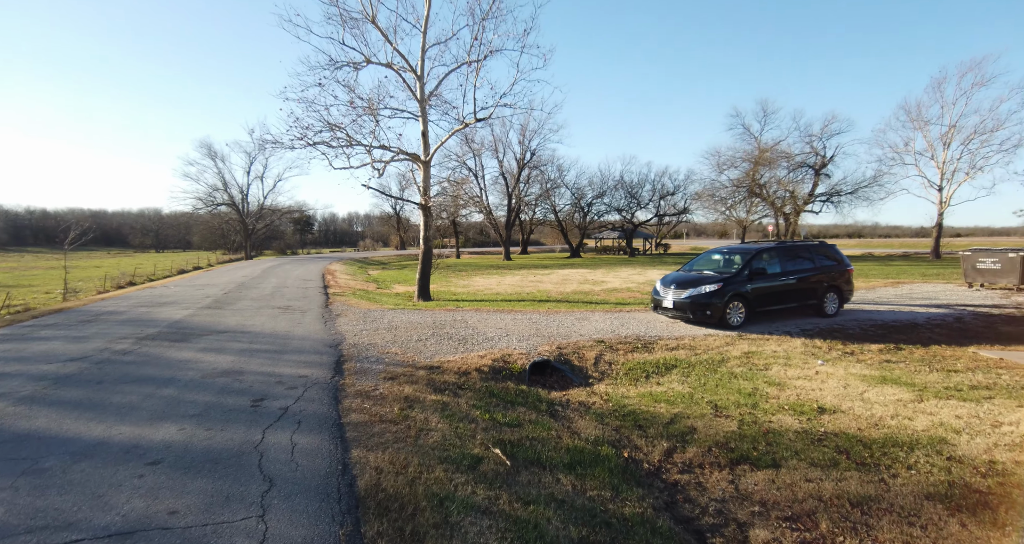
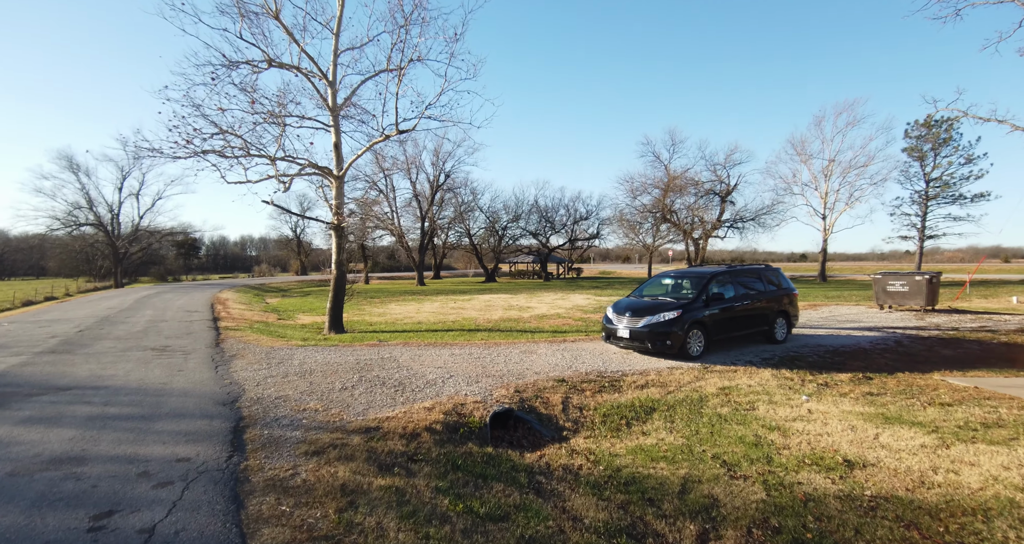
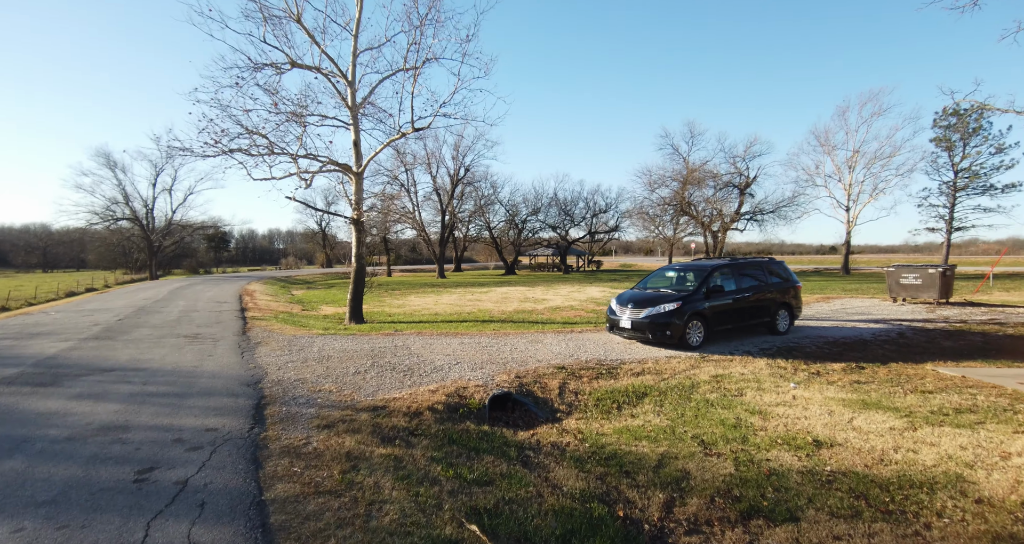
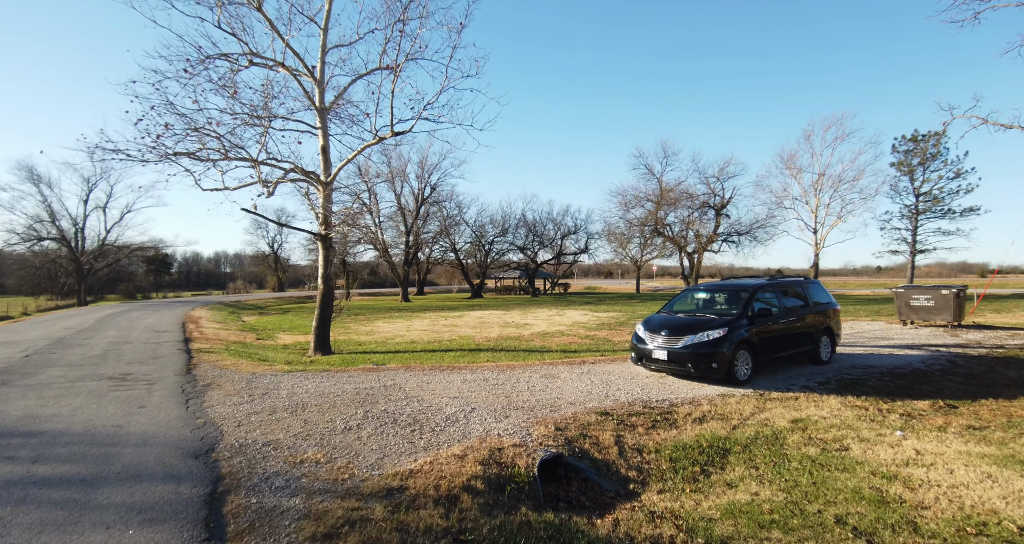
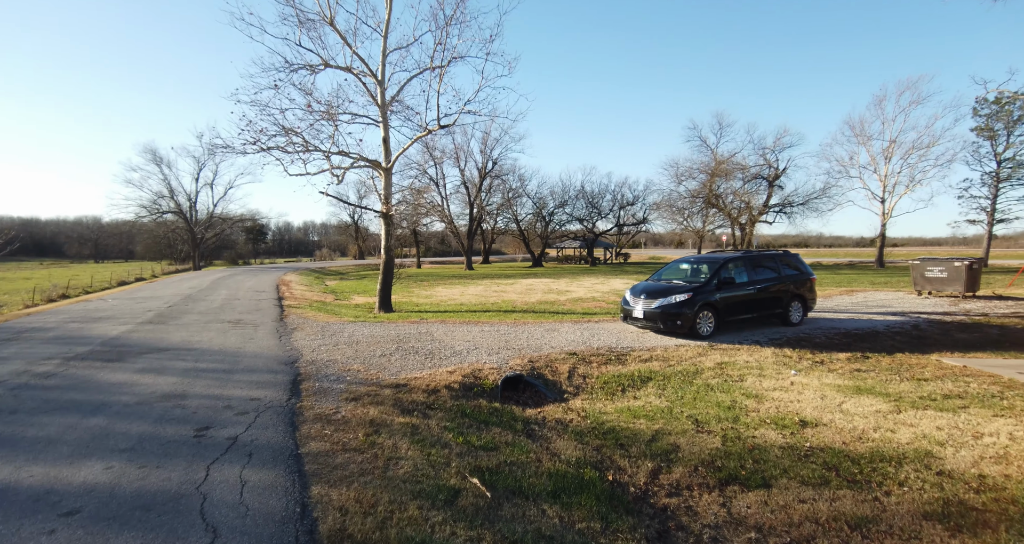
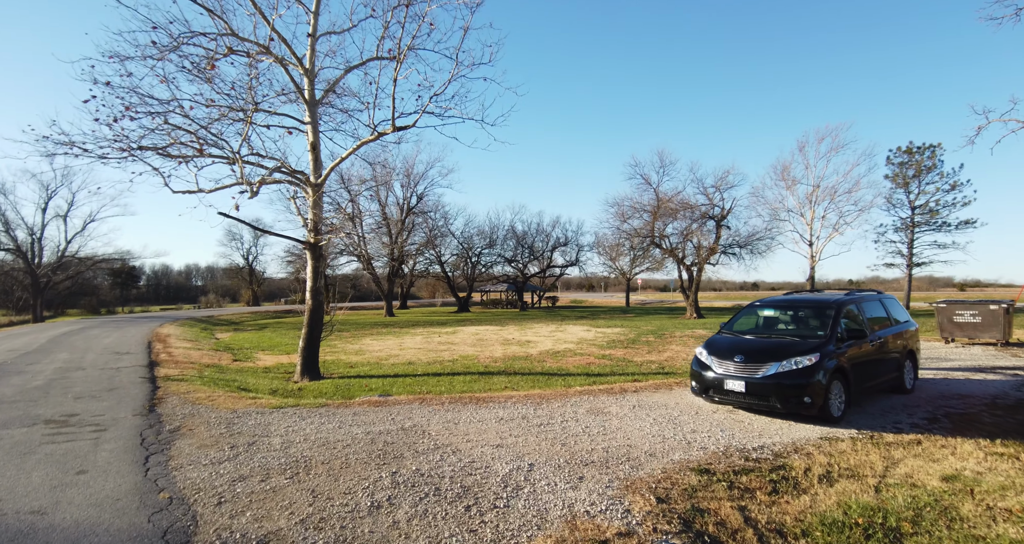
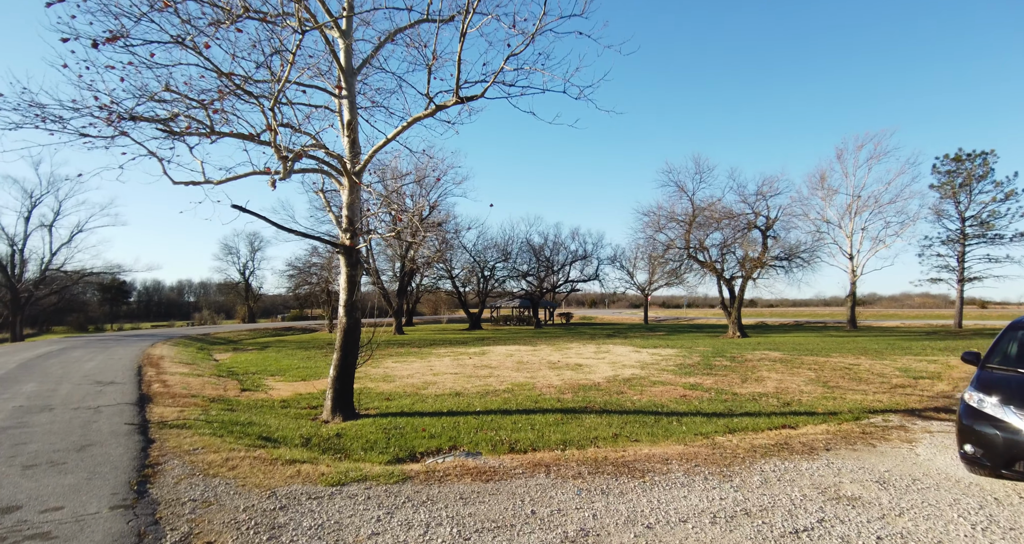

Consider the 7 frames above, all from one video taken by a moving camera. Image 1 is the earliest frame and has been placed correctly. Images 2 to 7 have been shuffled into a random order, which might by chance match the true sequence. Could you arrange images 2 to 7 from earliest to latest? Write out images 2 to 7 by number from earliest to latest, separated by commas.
5, 3, 2, 4, 6, 7
